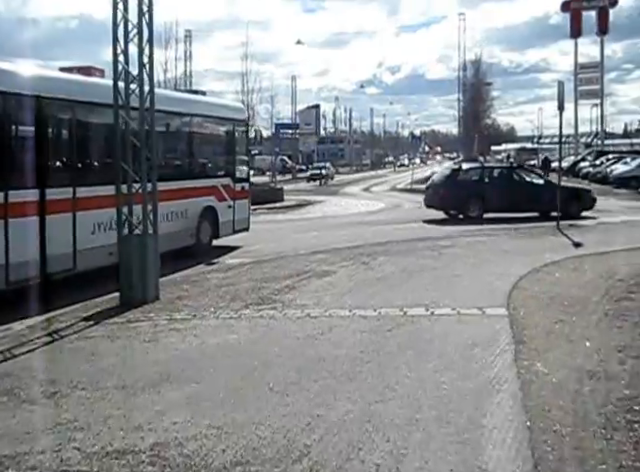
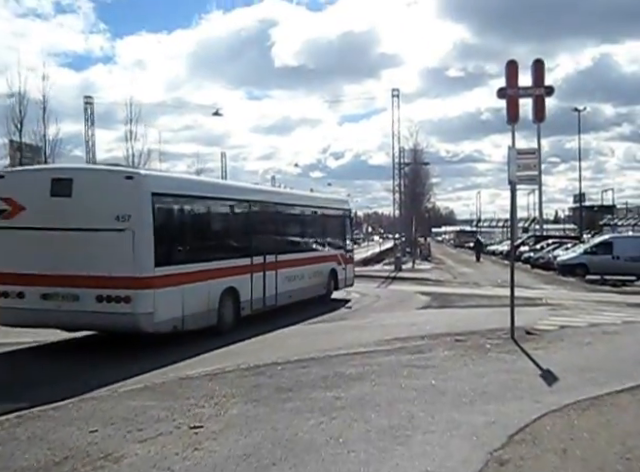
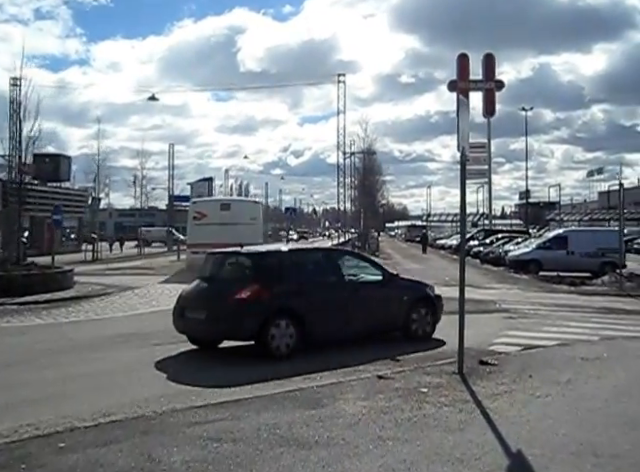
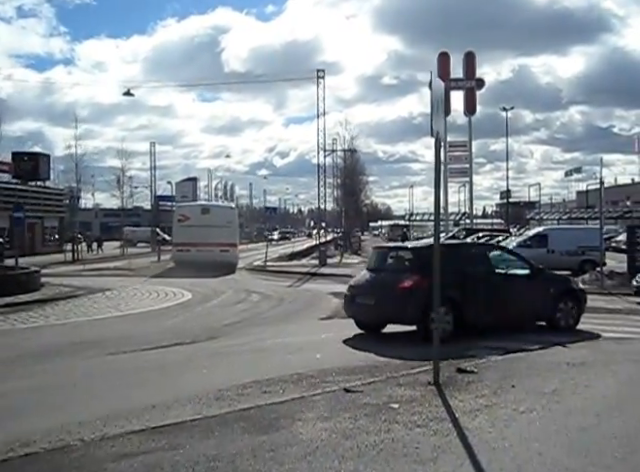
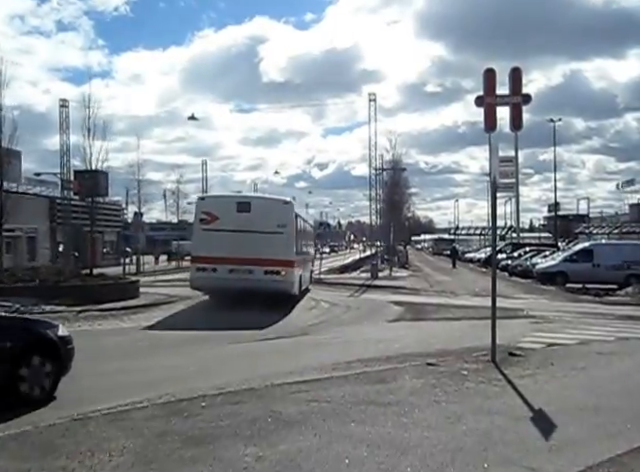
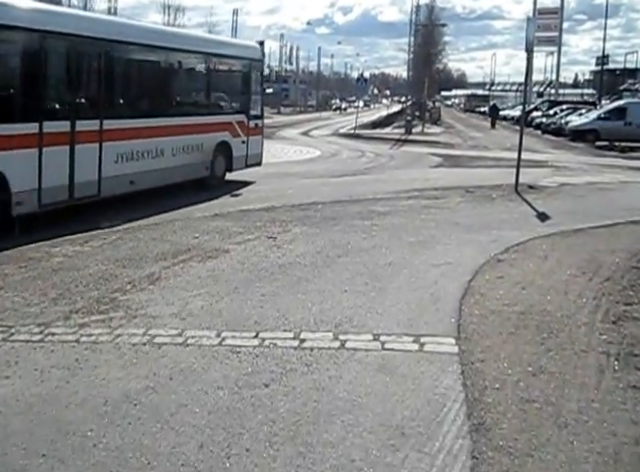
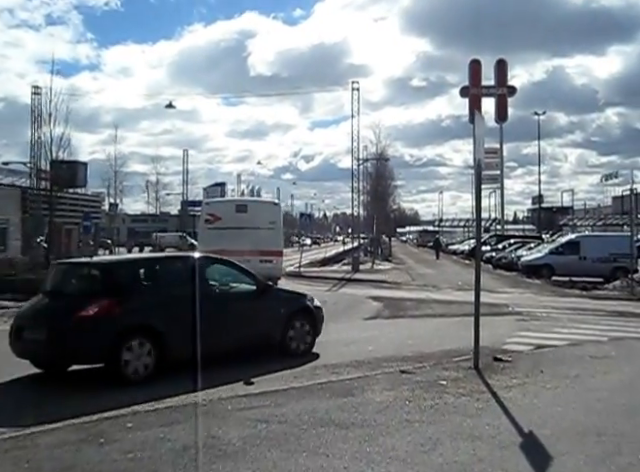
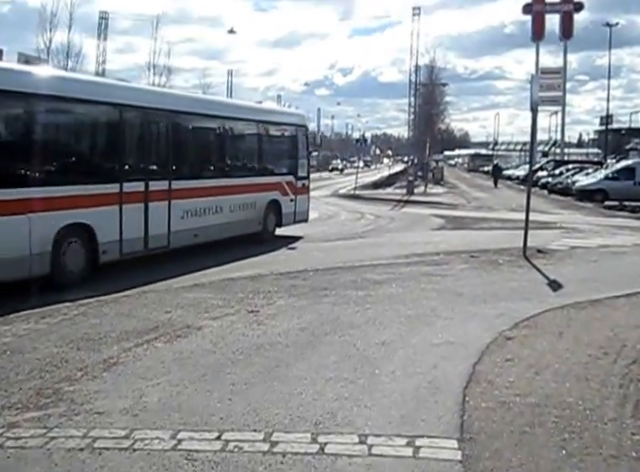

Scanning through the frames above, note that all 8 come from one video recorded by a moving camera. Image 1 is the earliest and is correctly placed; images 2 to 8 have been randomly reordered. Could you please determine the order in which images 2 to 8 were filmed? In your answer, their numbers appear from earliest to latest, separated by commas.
6, 8, 2, 5, 7, 3, 4
